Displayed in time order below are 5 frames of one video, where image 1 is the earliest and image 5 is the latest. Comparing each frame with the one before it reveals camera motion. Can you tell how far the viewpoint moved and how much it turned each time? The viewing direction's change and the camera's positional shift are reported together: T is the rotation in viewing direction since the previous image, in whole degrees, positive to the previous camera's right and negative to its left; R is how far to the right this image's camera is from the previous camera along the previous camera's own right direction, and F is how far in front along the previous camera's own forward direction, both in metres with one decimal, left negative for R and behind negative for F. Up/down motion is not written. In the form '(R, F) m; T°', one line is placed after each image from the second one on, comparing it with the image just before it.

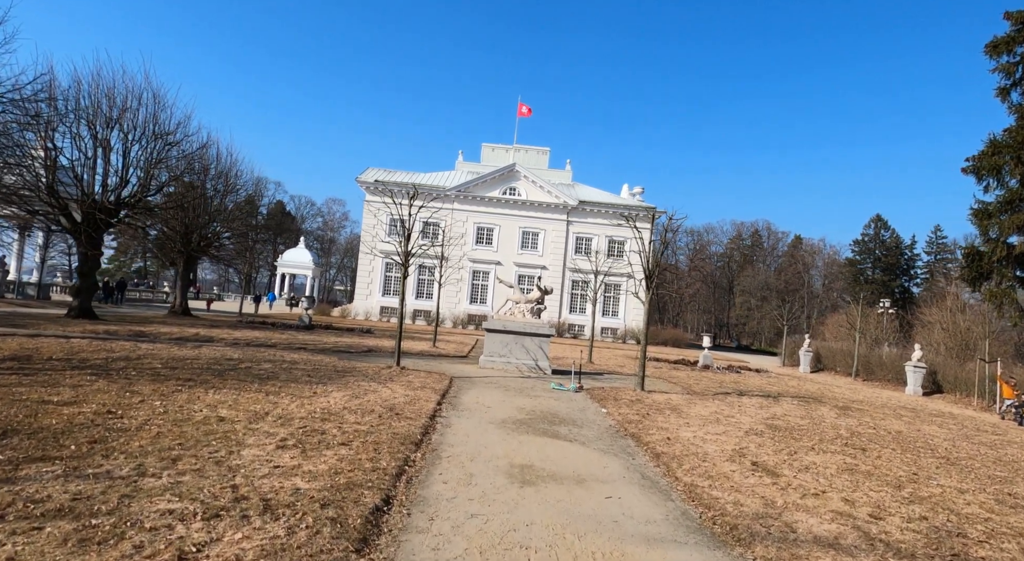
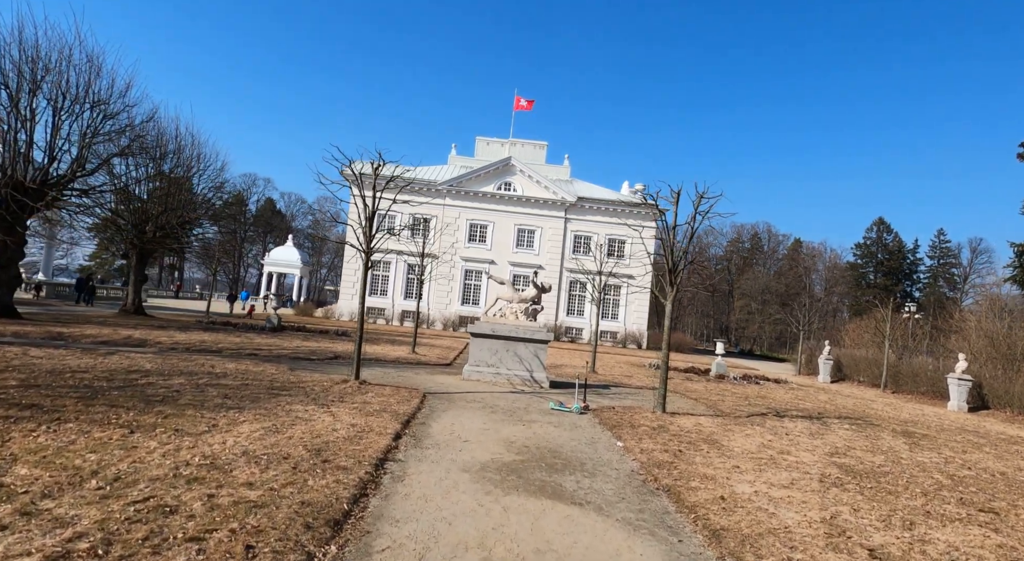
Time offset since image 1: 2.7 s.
(+0.1, +2.8) m; 0°
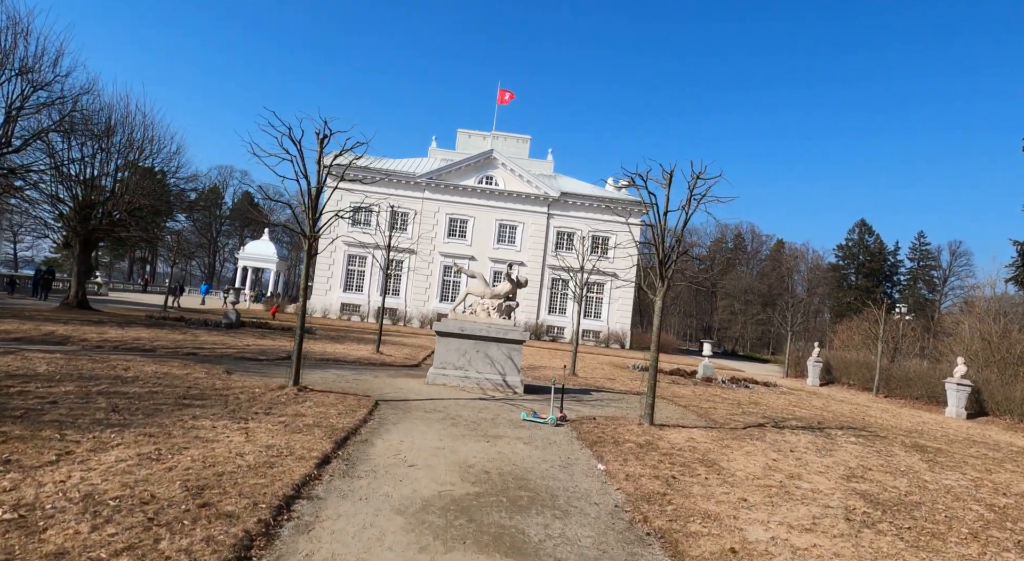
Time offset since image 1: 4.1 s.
(+0.3, +1.5) m; +2°
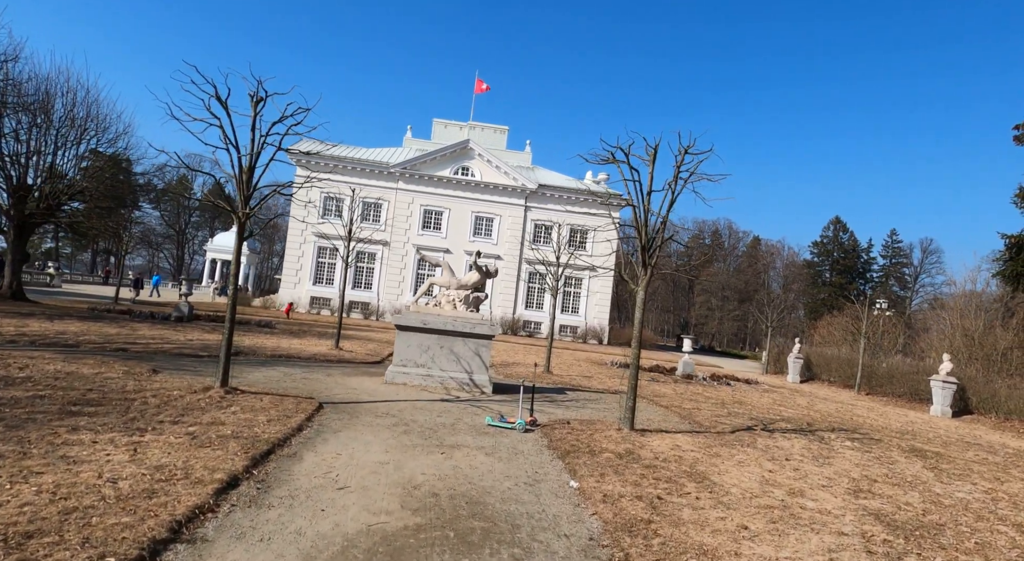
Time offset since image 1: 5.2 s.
(+0.2, +1.1) m; +2°
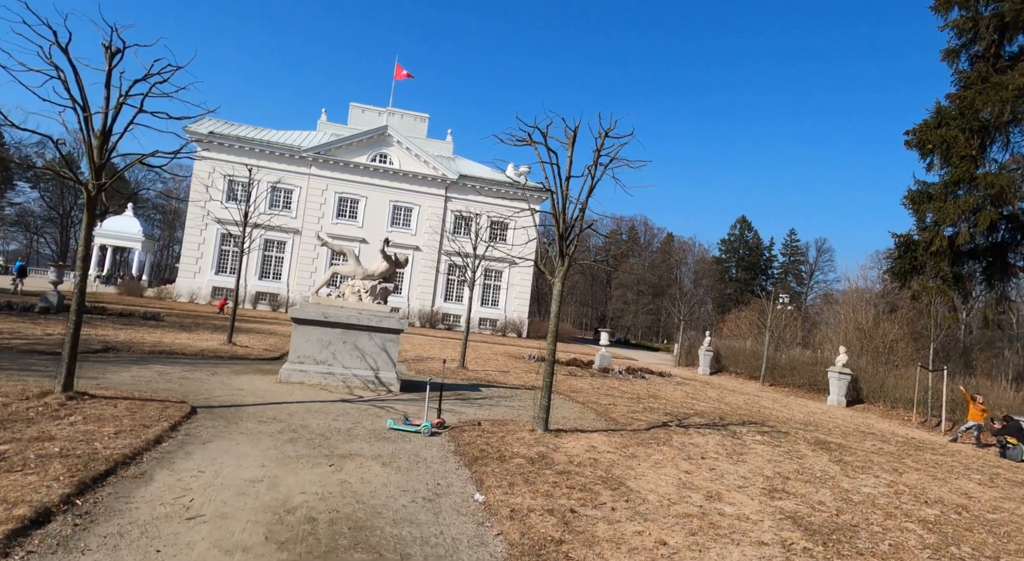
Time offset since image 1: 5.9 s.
(+0.2, +0.7) m; +7°
